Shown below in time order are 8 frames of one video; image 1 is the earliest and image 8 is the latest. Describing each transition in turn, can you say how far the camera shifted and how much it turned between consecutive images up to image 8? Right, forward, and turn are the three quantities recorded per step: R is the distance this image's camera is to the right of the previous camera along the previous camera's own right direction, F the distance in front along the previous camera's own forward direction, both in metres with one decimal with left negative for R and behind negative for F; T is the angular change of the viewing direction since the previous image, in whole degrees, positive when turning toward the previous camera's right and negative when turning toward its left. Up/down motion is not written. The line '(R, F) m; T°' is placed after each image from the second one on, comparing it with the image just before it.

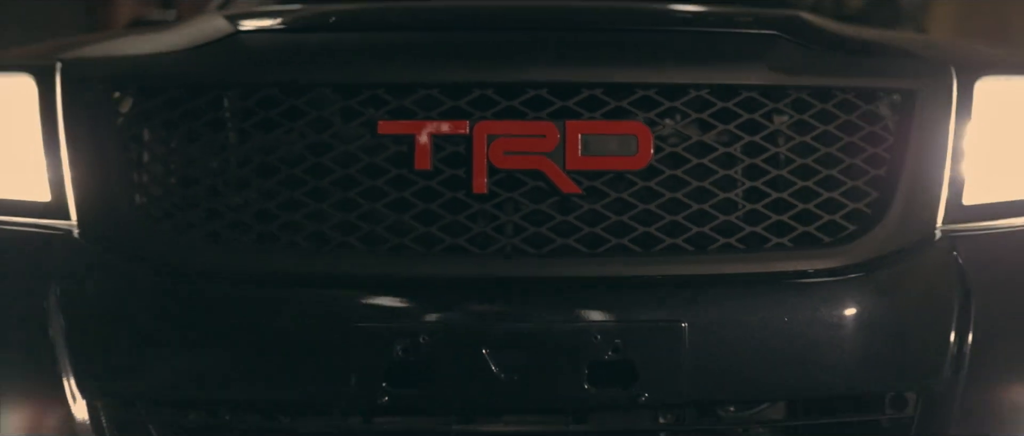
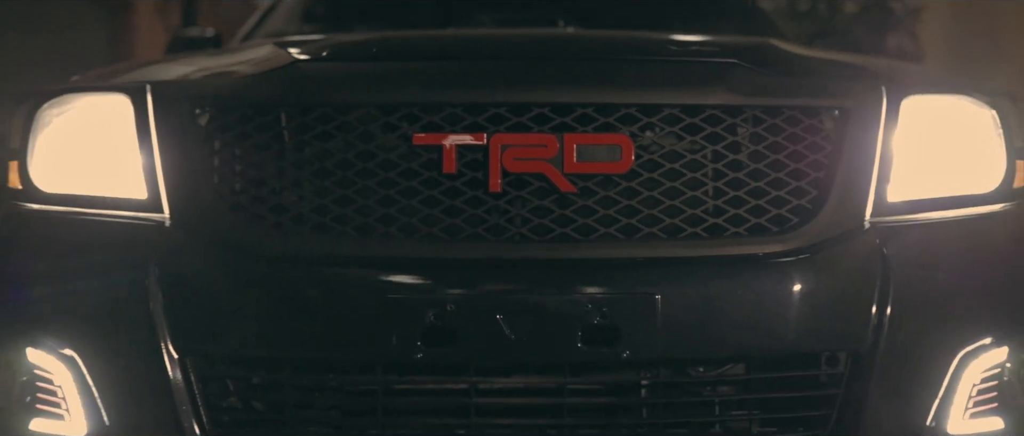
(0.0, -0.3) m; 0°
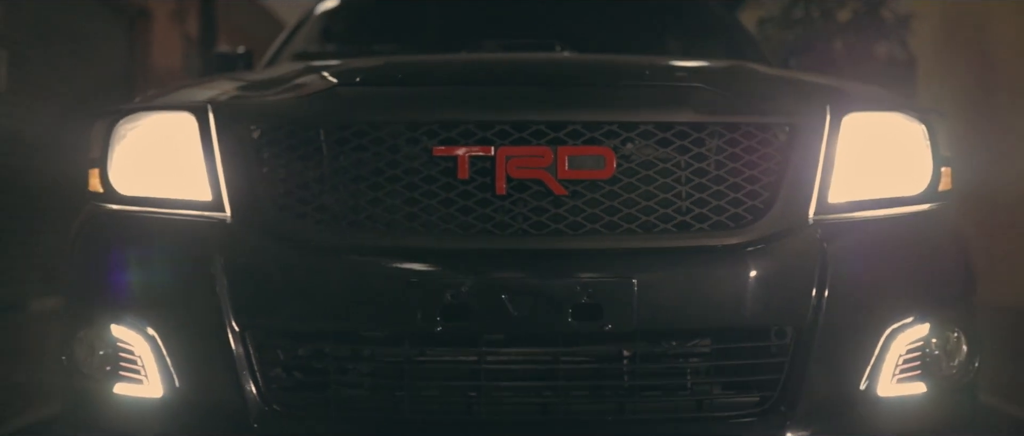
(0.0, -0.3) m; 0°
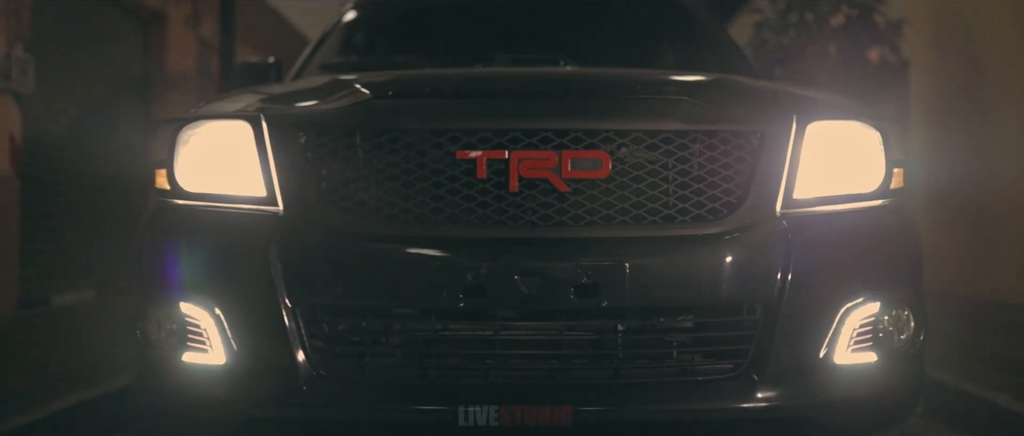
(0.0, -0.4) m; 0°
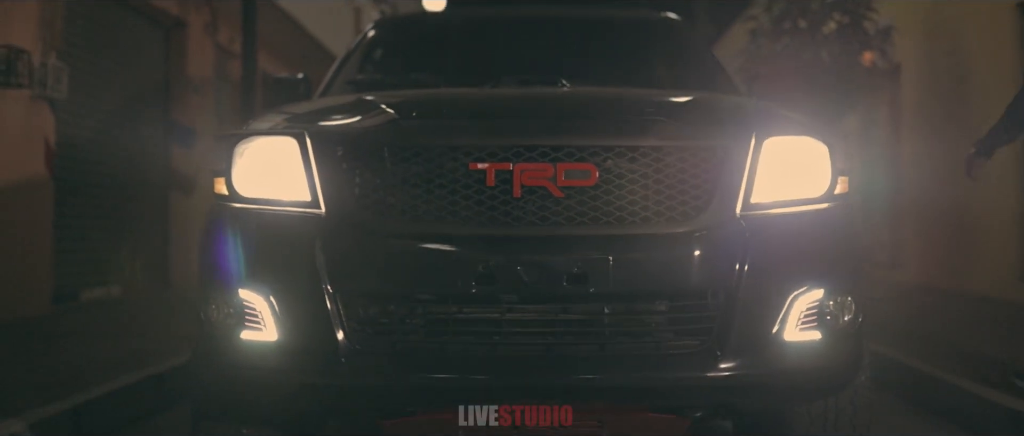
(0.0, -0.5) m; 0°
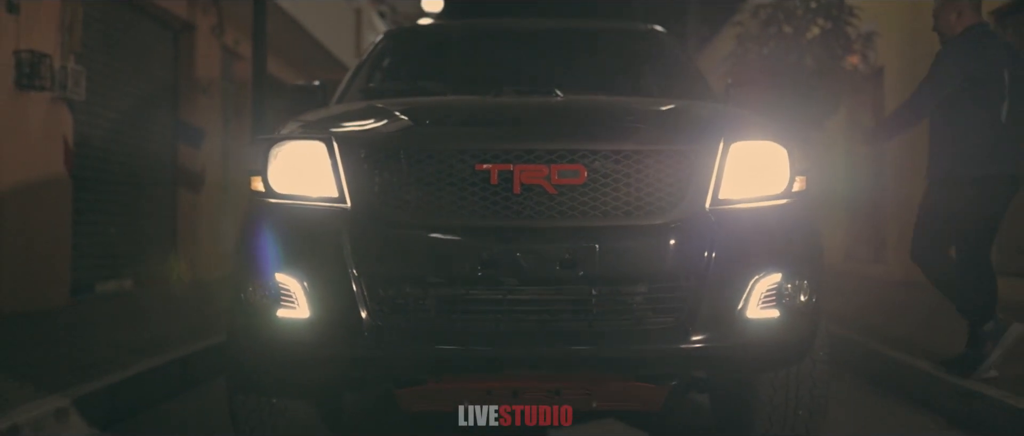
(0.0, -0.5) m; 0°
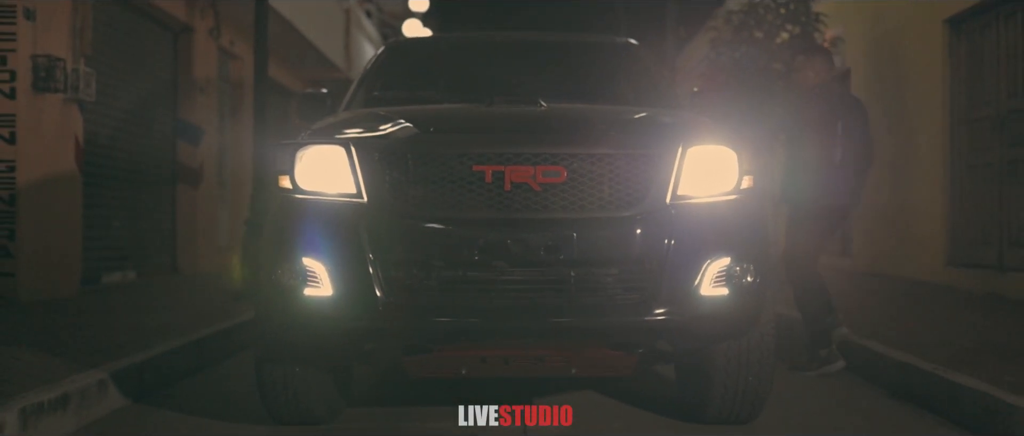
(0.0, -0.6) m; +1°
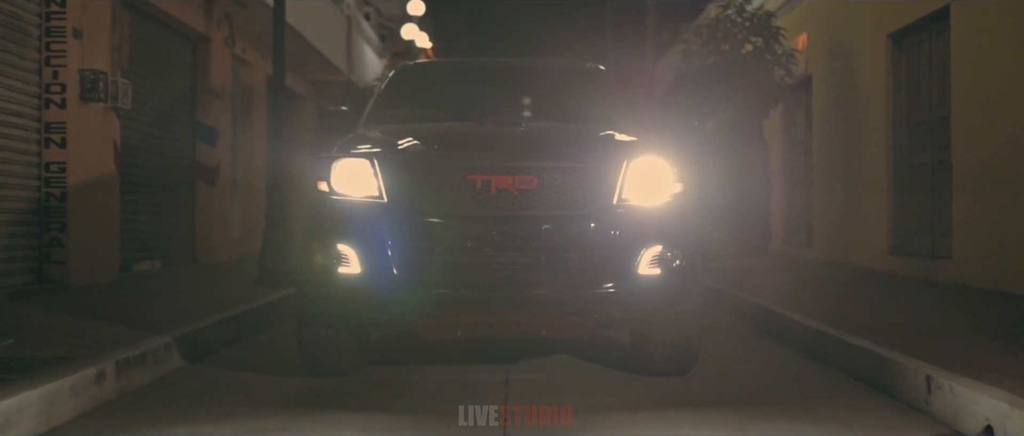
(+0.1, -1.3) m; 0°
